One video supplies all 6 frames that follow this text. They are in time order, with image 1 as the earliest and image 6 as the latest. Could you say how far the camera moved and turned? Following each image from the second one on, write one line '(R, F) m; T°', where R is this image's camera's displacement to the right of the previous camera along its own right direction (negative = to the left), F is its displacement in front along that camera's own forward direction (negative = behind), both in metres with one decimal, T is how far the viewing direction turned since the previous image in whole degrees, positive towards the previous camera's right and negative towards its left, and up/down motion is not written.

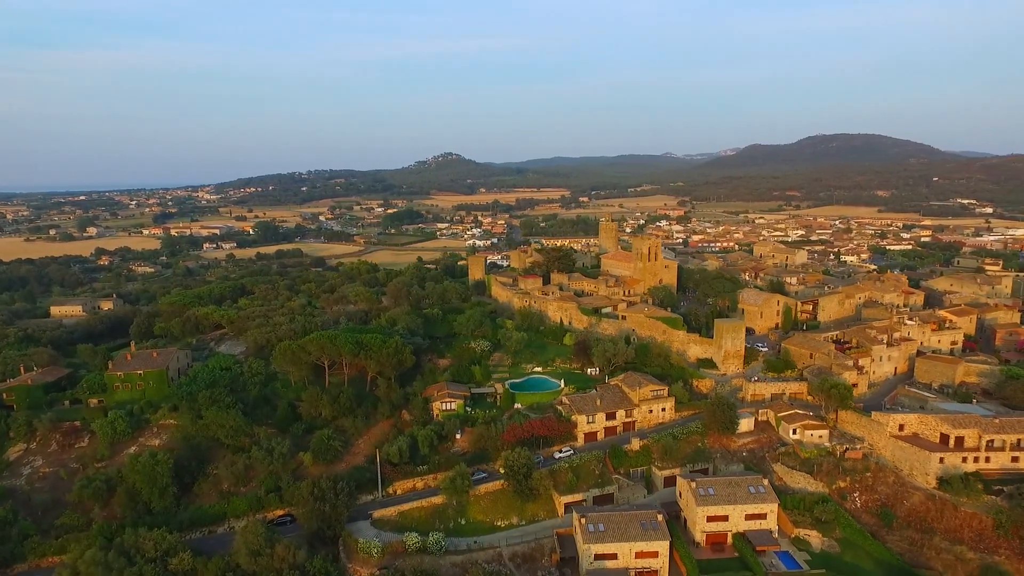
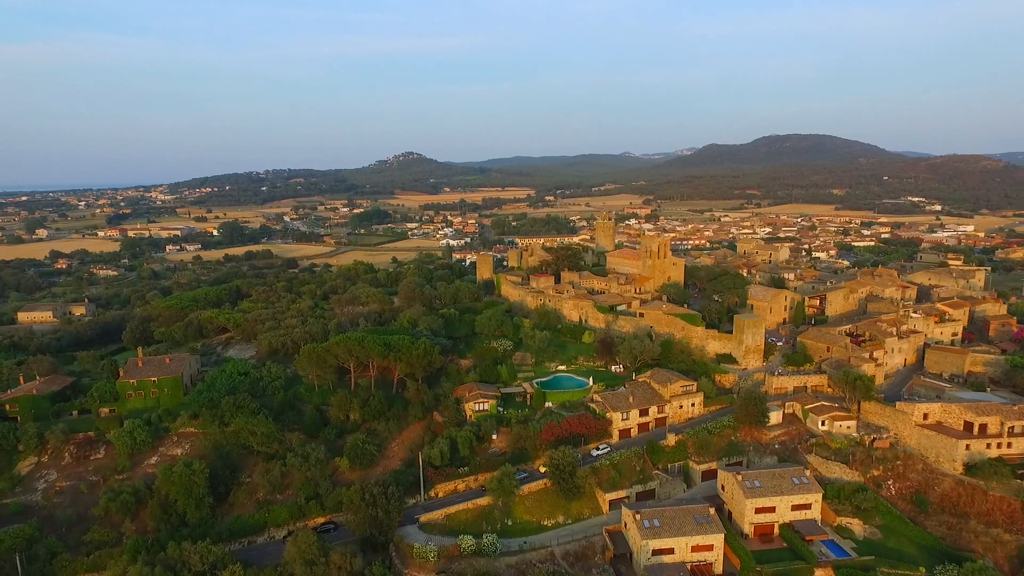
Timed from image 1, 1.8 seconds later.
(-3.5, +0.2) m; +4°
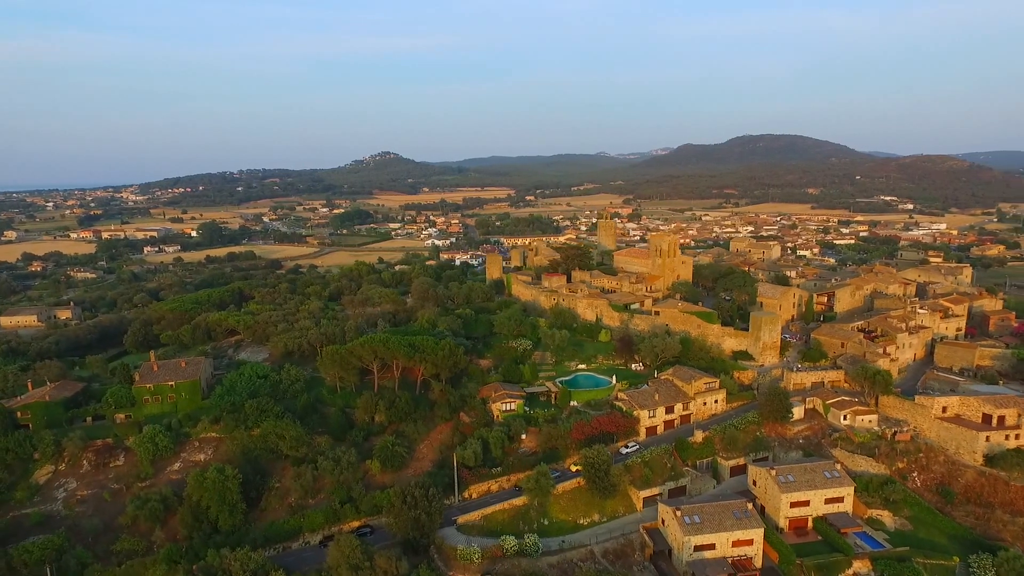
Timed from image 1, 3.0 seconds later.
(-2.4, +0.1) m; +2°
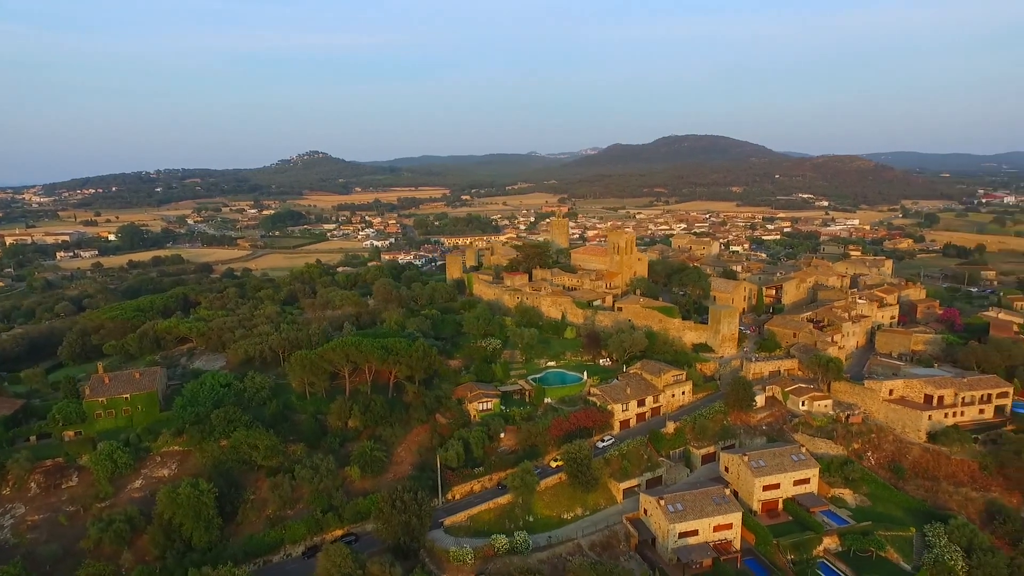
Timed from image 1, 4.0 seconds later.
(-1.9, 0.0) m; +6°
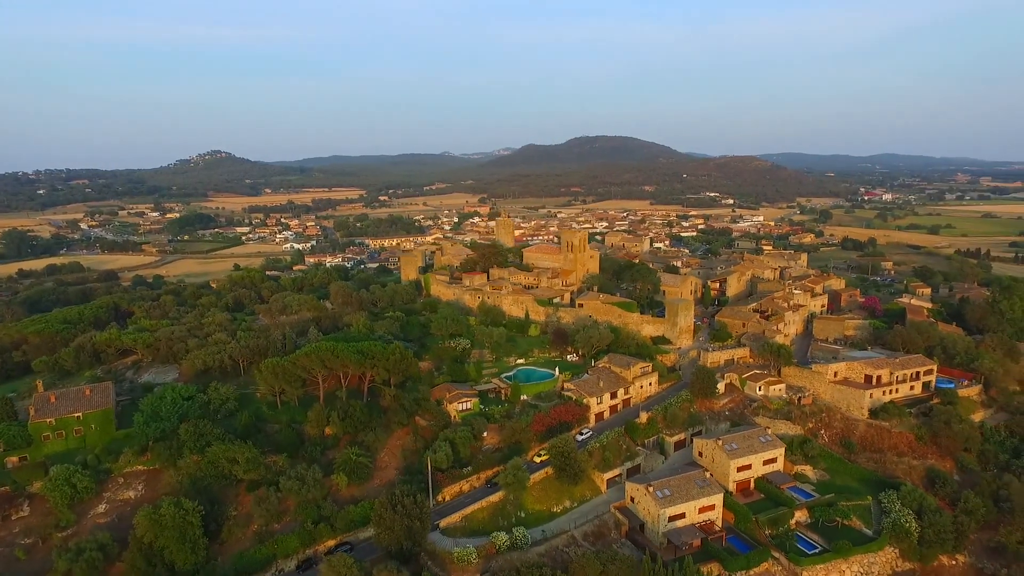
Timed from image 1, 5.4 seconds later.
(-2.9, 0.0) m; +8°
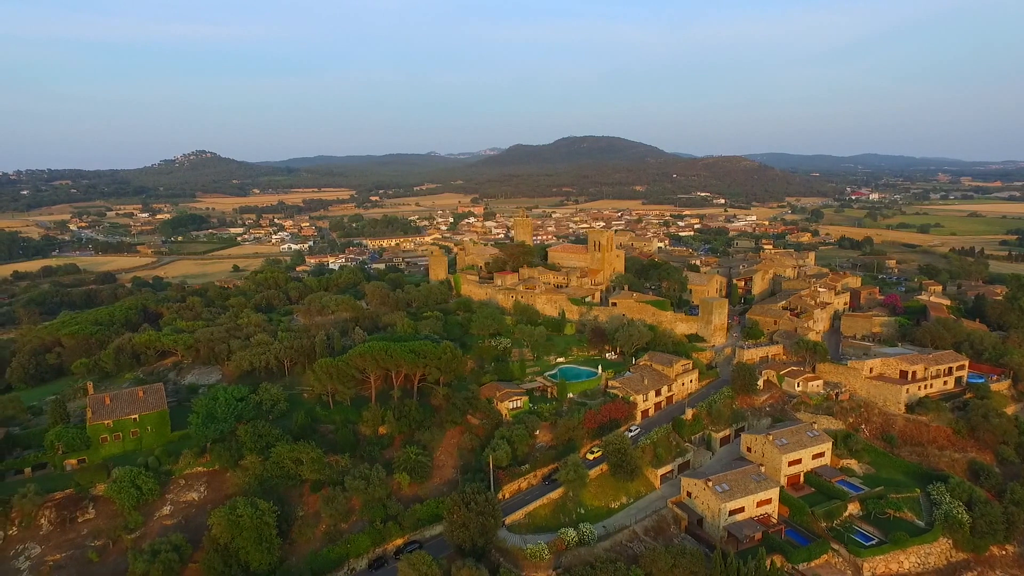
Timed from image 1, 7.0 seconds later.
(-3.1, -0.2) m; +1°
